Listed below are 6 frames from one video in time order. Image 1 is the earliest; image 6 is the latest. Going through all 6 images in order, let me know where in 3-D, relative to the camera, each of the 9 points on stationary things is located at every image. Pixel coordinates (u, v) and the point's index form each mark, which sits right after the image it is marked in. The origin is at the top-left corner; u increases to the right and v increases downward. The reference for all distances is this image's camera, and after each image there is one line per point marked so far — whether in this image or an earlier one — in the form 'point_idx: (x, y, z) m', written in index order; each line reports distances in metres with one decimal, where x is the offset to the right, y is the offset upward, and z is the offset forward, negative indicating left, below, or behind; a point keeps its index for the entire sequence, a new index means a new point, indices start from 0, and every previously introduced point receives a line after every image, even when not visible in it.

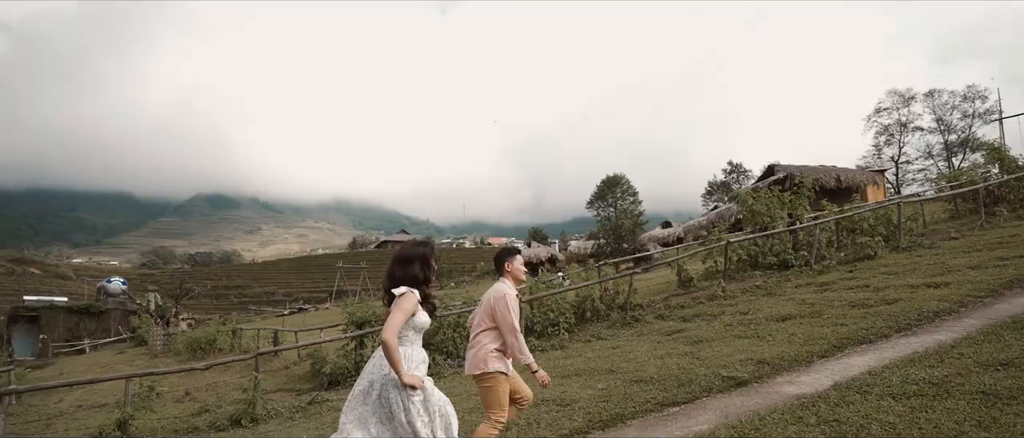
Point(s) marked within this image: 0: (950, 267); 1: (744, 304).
0: (+6.6, -0.7, +8.3) m
1: (+3.8, -1.4, +8.9) m
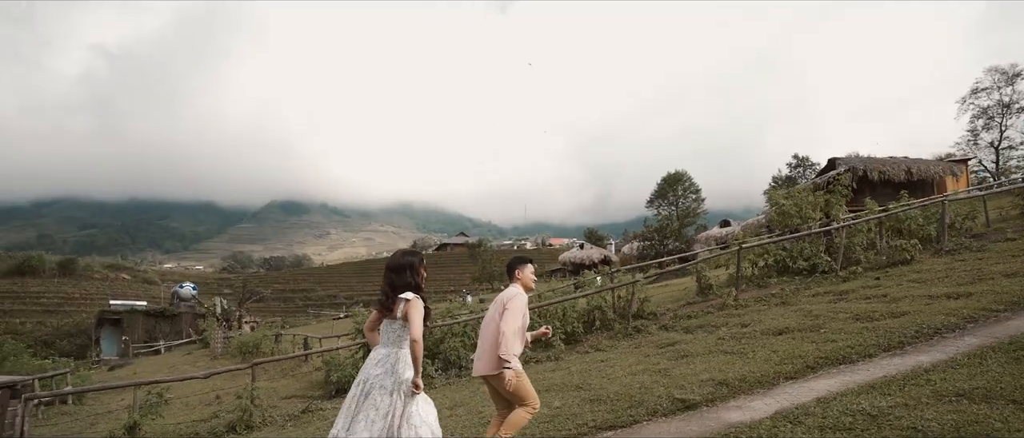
0: (+6.4, -0.8, +7.5) m
1: (+3.7, -1.5, +8.4) m
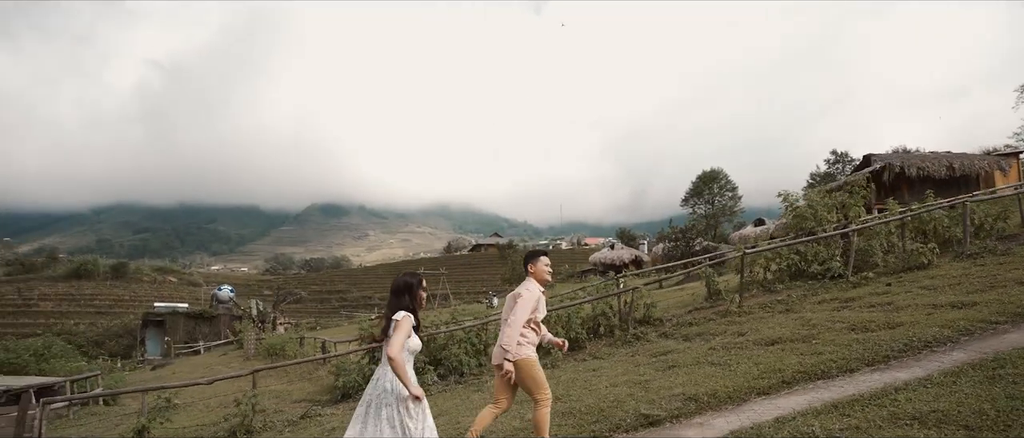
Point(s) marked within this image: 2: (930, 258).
0: (+6.3, -0.8, +7.1) m
1: (+3.6, -1.6, +8.2) m
2: (+7.9, -0.8, +10.4) m
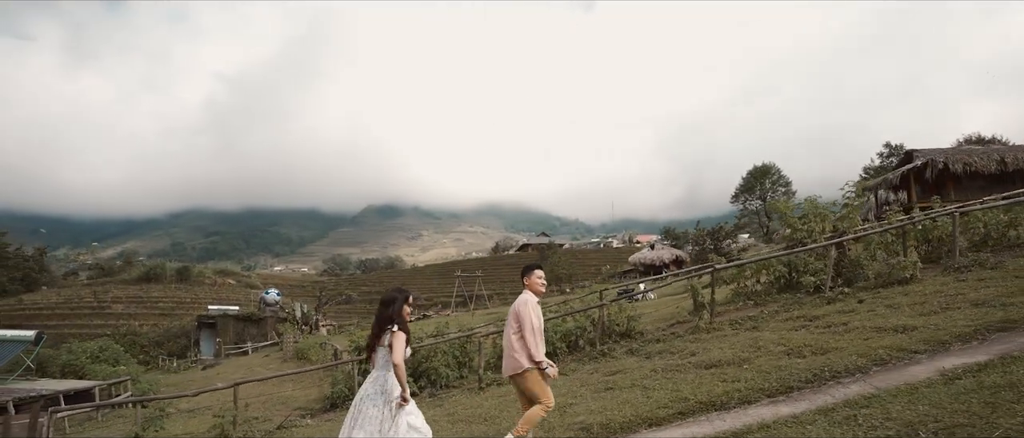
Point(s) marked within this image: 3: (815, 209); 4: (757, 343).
0: (+5.5, -1.0, +6.8) m
1: (+2.9, -1.8, +8.1) m
2: (+7.4, -1.0, +10.0) m
3: (+6.6, +0.2, +11.8) m
4: (+3.3, -1.6, +7.3) m
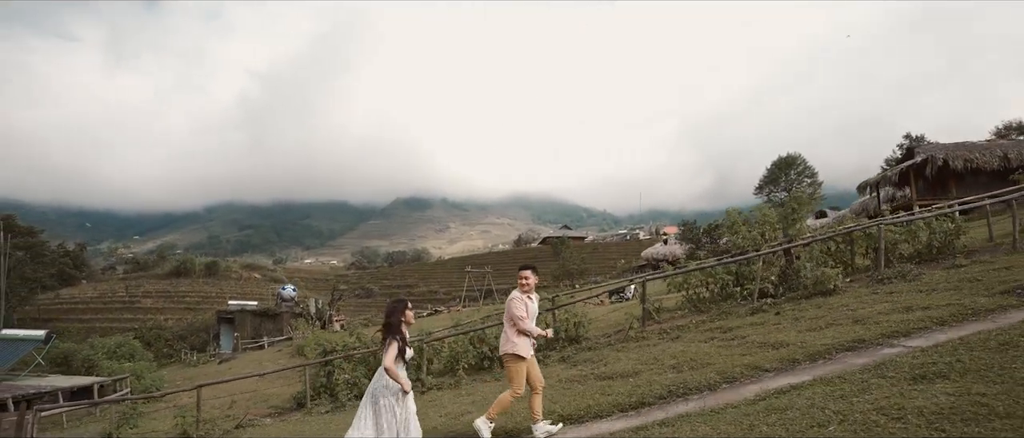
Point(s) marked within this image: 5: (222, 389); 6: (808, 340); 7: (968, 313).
0: (+4.3, -1.3, +7.1) m
1: (+1.8, -2.1, +8.6) m
2: (+6.4, -1.1, +10.2) m
3: (+5.6, 0.0, +12.1) m
4: (+2.1, -1.9, +7.7) m
5: (-9.8, -5.7, +18.4) m
6: (+3.5, -1.4, +6.5) m
7: (+4.8, -1.0, +5.8) m
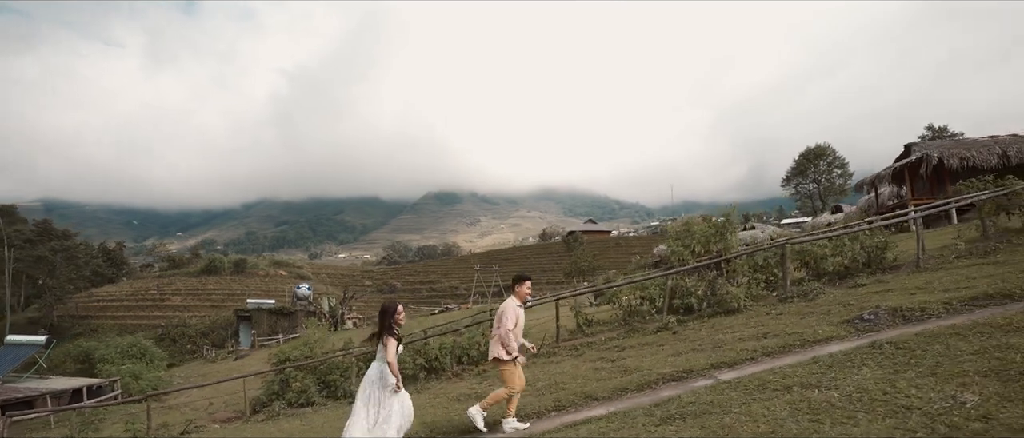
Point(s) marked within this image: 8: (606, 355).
0: (+2.7, -1.7, +7.4) m
1: (+0.3, -2.5, +9.0) m
2: (+4.9, -1.5, +10.4) m
3: (+4.3, -0.3, +12.3) m
4: (+0.5, -2.3, +8.1) m
5: (-10.7, -6.1, +19.5) m
6: (+1.9, -1.8, +6.8) m
7: (+3.1, -1.4, +6.1) m
8: (+1.6, -2.1, +8.4) m
